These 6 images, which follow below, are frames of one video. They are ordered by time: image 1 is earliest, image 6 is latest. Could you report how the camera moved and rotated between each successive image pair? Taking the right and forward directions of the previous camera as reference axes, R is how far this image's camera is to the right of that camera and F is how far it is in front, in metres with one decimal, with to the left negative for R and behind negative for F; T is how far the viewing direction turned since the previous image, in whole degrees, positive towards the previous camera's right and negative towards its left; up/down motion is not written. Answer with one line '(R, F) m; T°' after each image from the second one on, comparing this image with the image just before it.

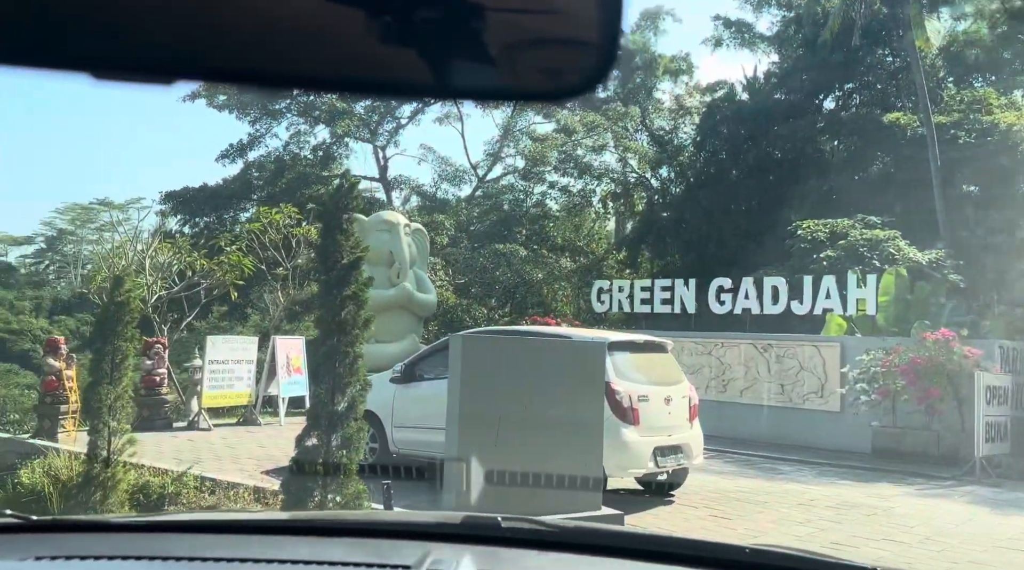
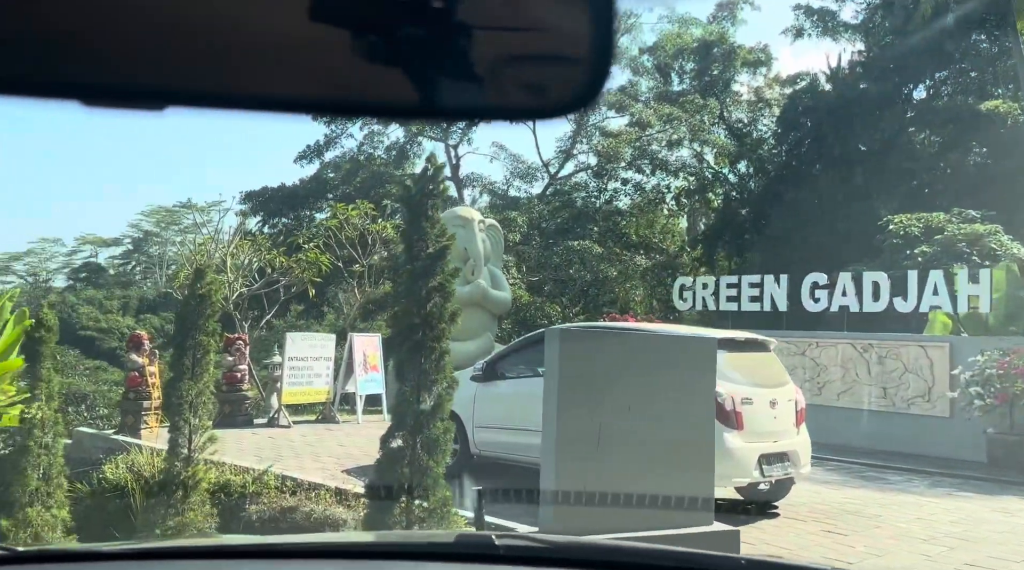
(-0.1, +0.1) m; -4°
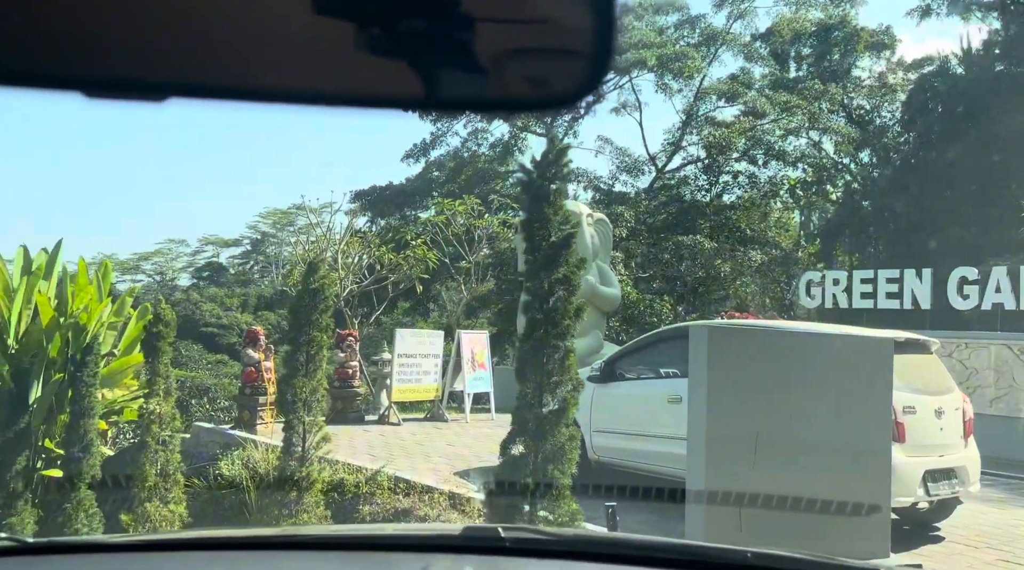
(-0.1, +0.2) m; -6°
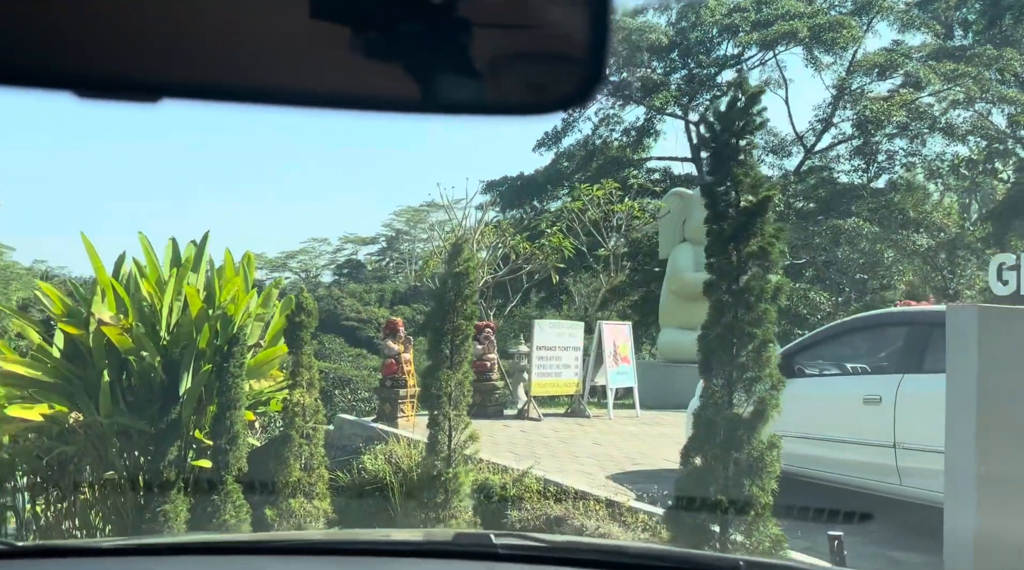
(-0.1, +0.3) m; -8°
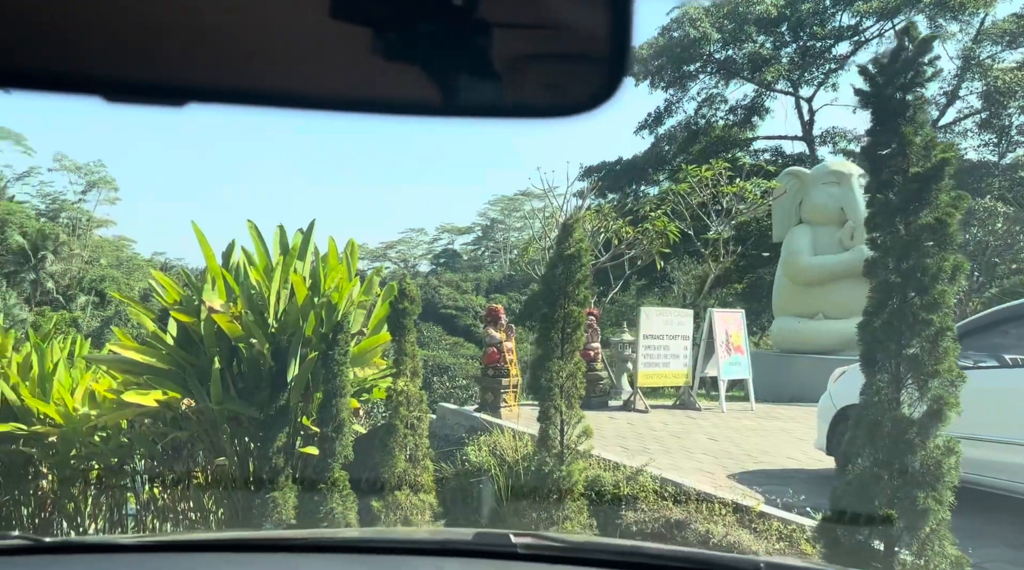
(0.0, +0.2) m; -6°
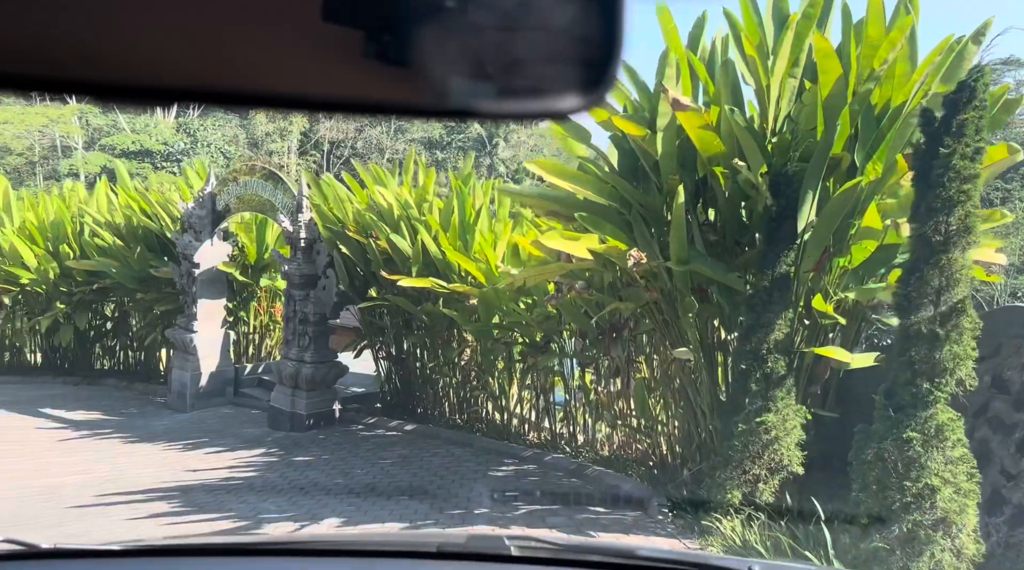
(-0.8, +2.2) m; -25°
